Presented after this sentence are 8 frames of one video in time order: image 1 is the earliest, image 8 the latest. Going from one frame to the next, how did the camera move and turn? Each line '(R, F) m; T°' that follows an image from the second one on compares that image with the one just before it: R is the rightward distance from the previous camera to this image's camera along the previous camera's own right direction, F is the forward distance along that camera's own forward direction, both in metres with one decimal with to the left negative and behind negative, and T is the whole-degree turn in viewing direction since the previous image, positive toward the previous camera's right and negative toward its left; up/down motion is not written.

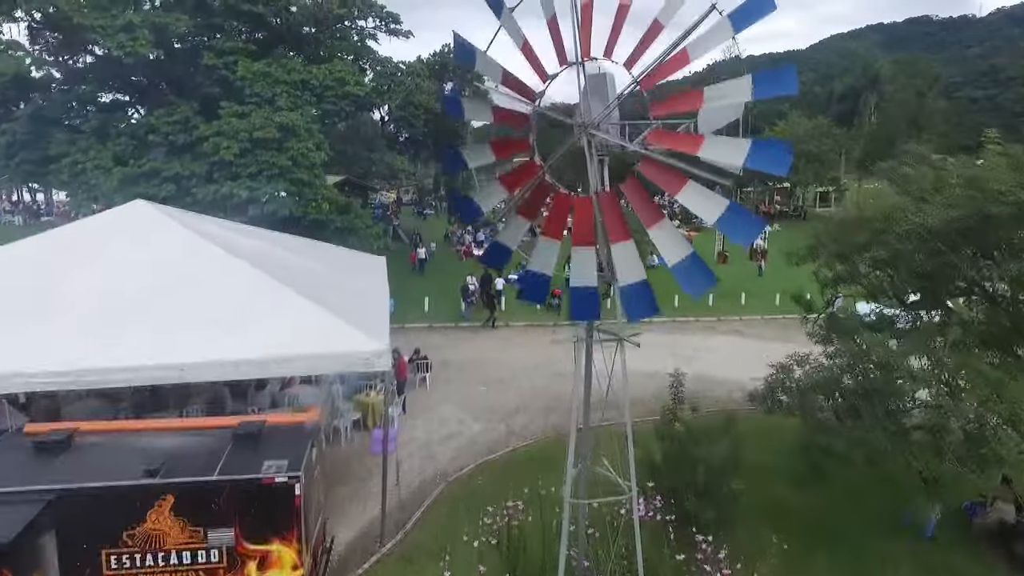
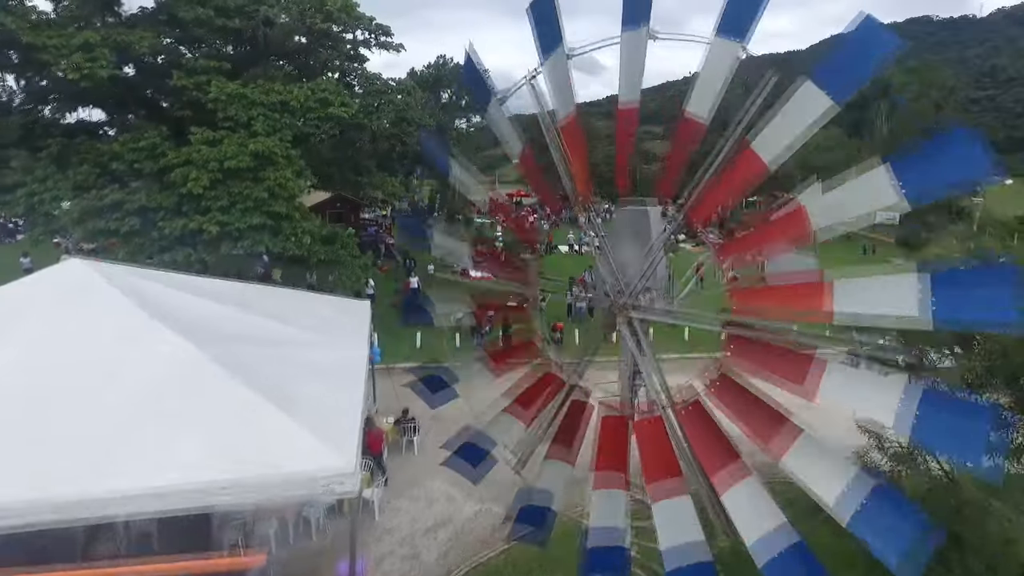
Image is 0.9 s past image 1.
(0.0, +1.5) m; 0°
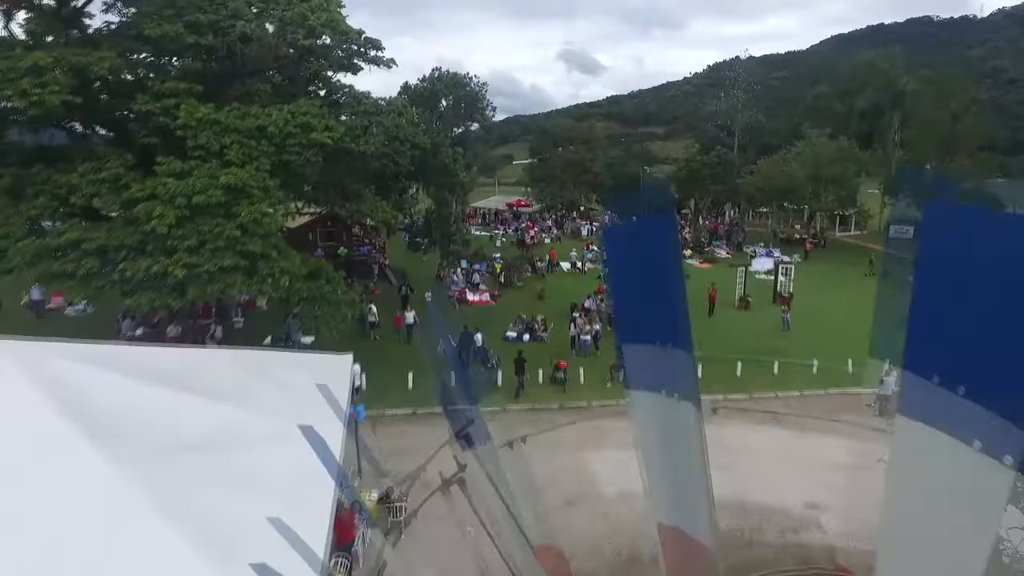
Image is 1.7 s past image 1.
(0.0, +1.5) m; 0°
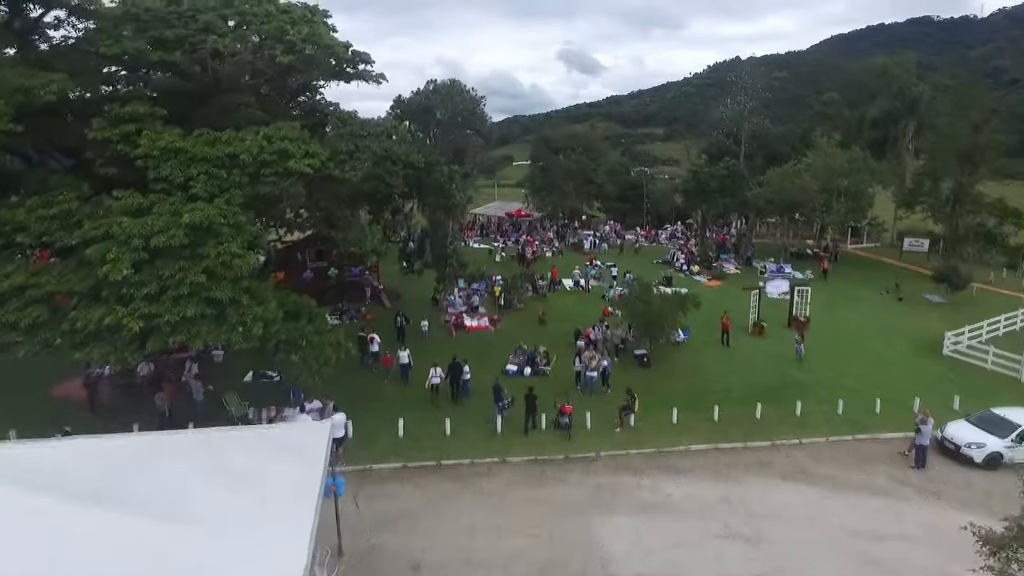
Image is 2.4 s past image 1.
(0.0, +1.6) m; 0°
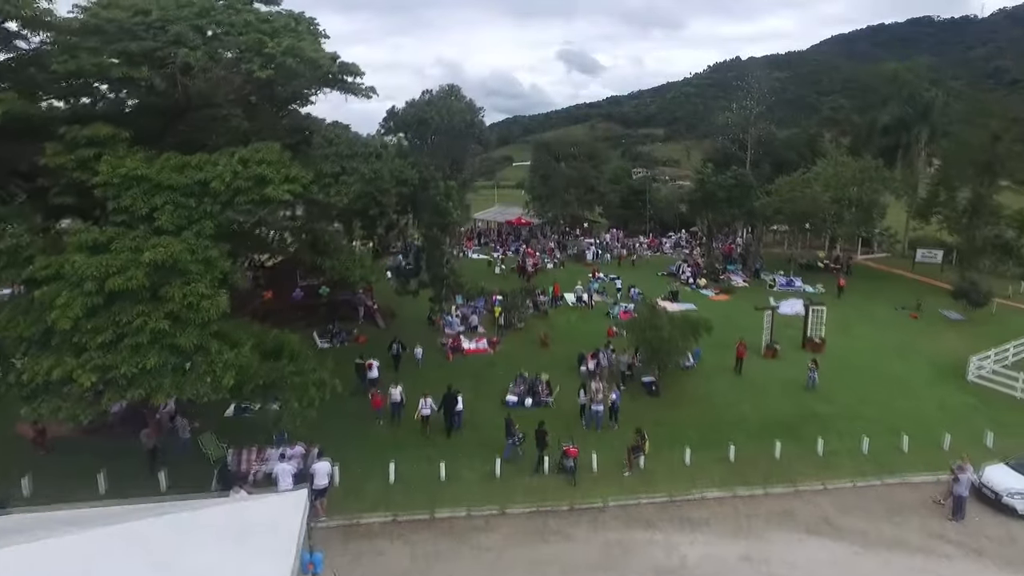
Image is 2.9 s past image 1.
(0.0, +1.4) m; 0°
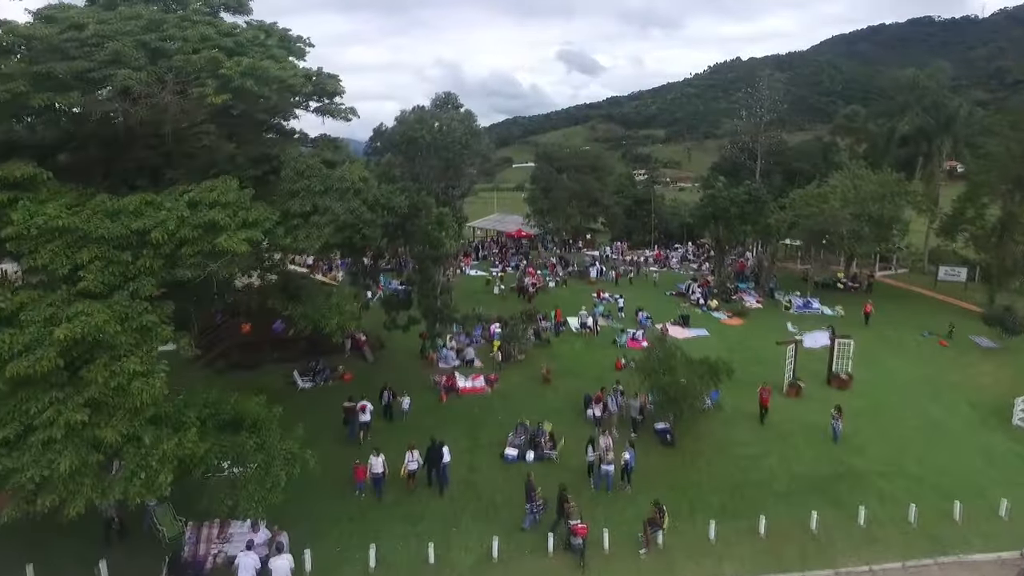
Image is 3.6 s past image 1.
(0.0, +2.1) m; 0°
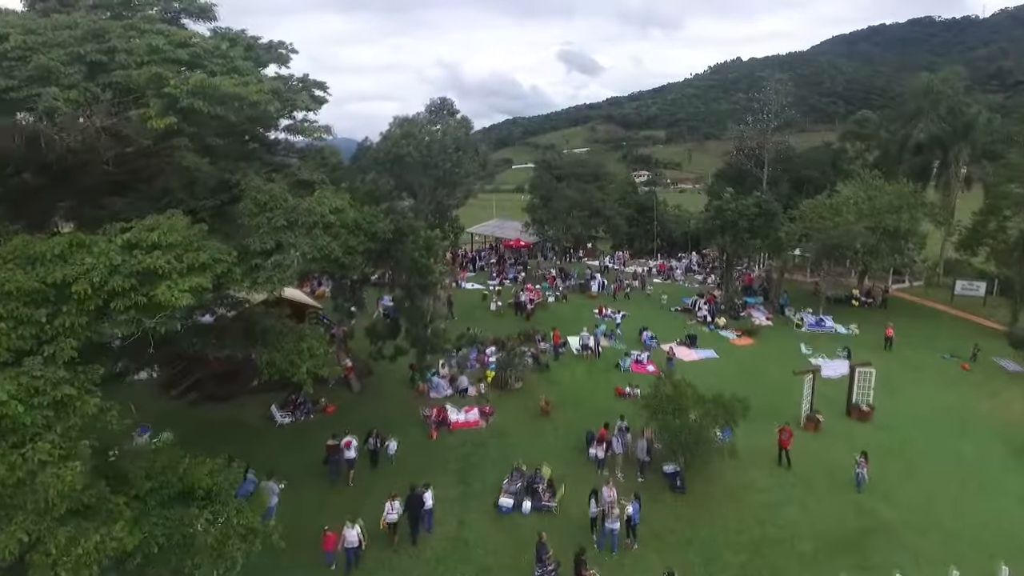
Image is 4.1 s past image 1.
(+0.1, +1.7) m; 0°
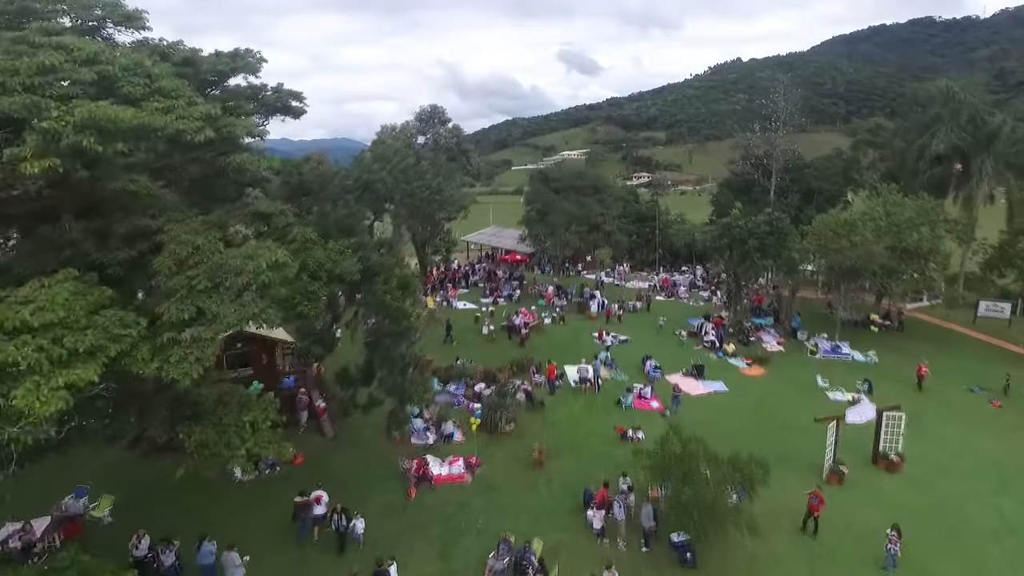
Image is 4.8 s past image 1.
(+0.2, +2.3) m; 0°
